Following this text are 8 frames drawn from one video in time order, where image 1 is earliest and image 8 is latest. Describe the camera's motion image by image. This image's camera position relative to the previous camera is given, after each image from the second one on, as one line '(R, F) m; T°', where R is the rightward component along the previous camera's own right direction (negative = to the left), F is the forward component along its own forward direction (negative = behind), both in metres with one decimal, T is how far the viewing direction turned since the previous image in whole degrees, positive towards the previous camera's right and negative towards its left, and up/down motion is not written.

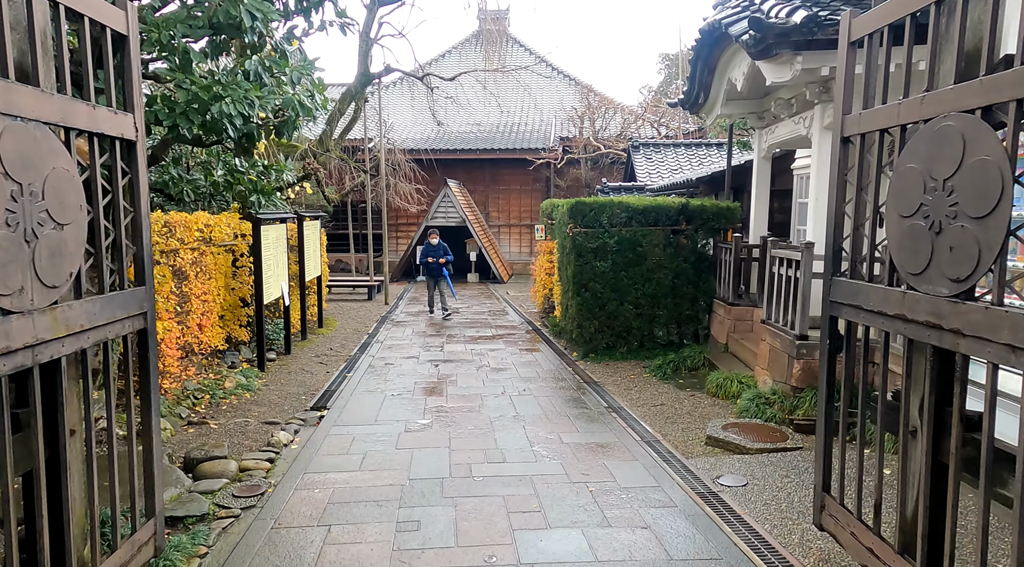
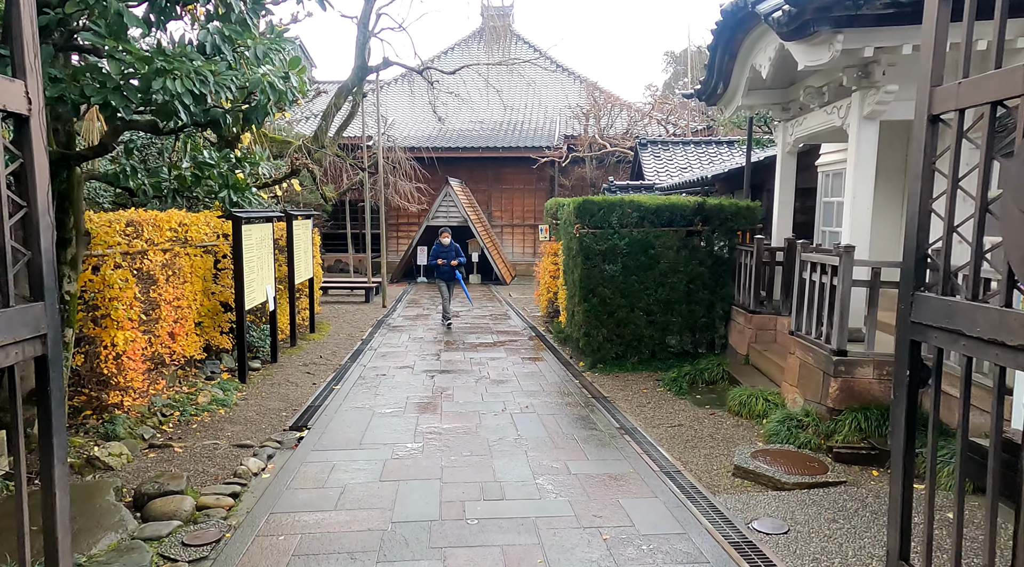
(0.0, +0.6) m; 0°
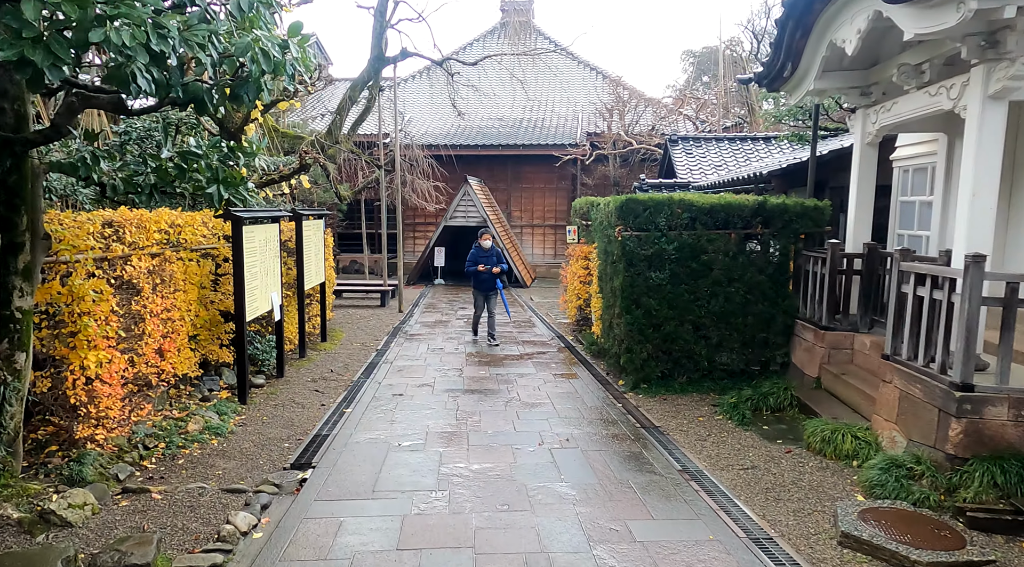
(-0.2, +0.9) m; -1°
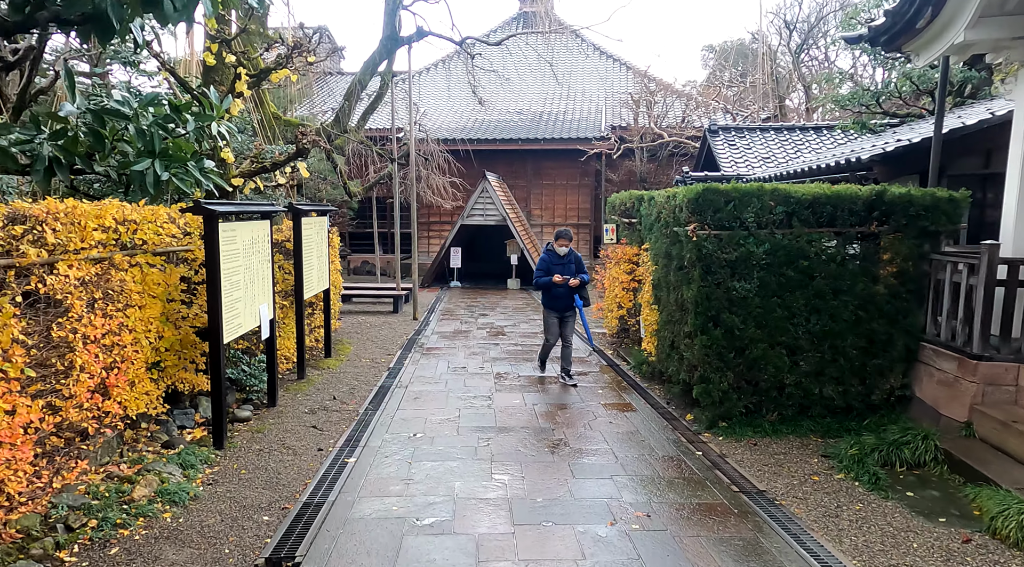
(-0.2, +1.5) m; -1°
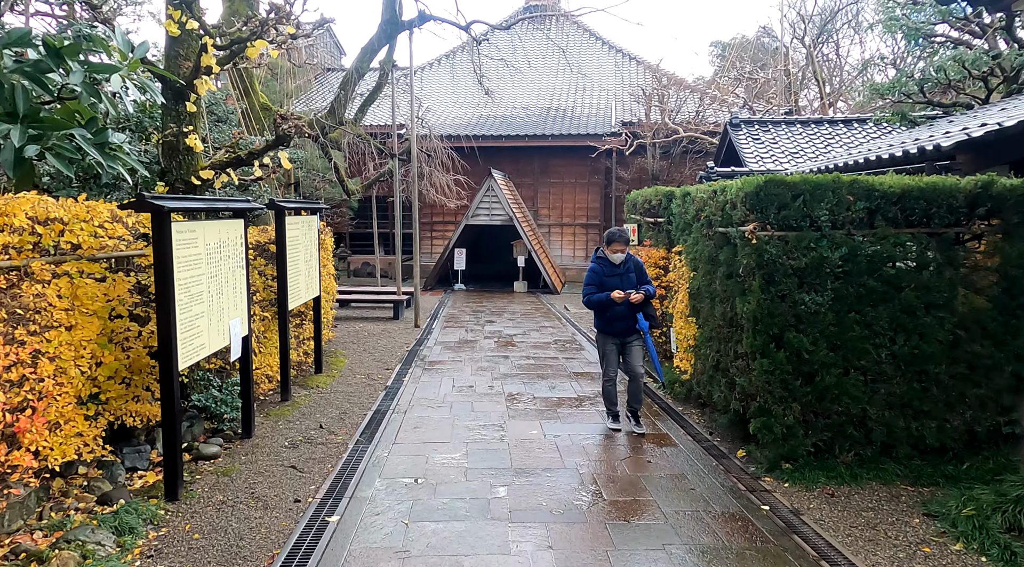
(-0.1, +1.0) m; 0°
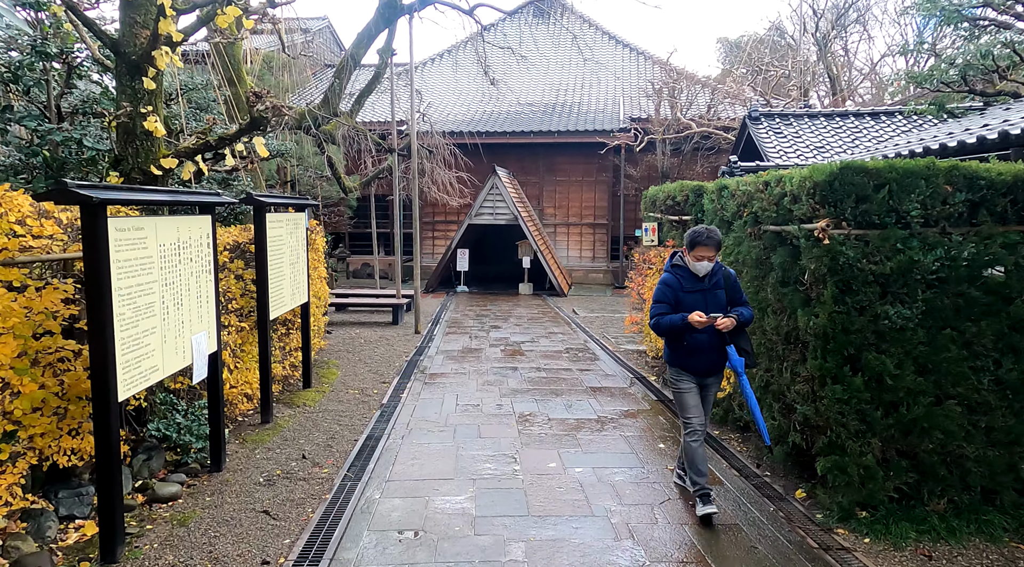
(-0.1, +0.9) m; 0°
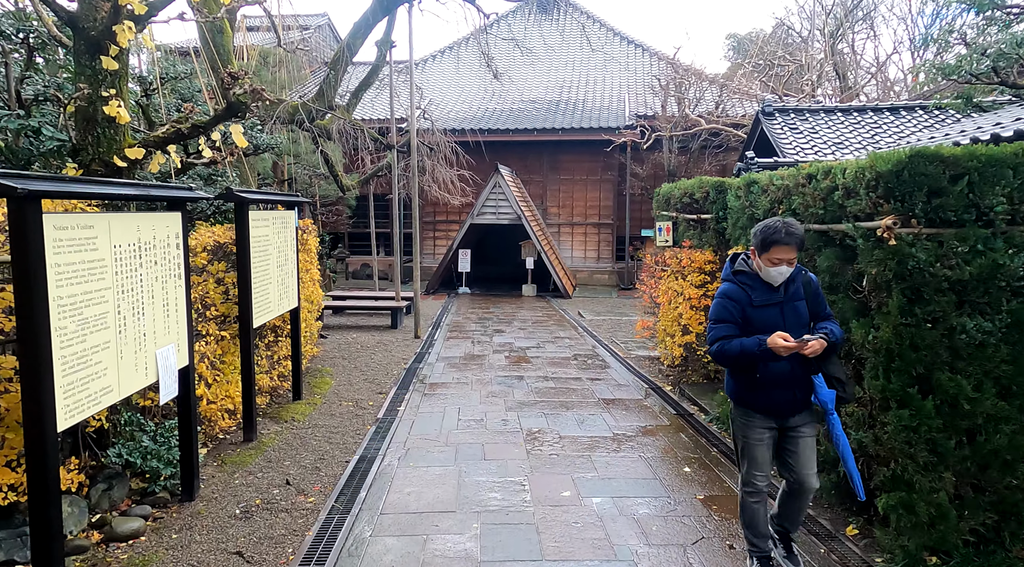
(0.0, +0.6) m; 0°
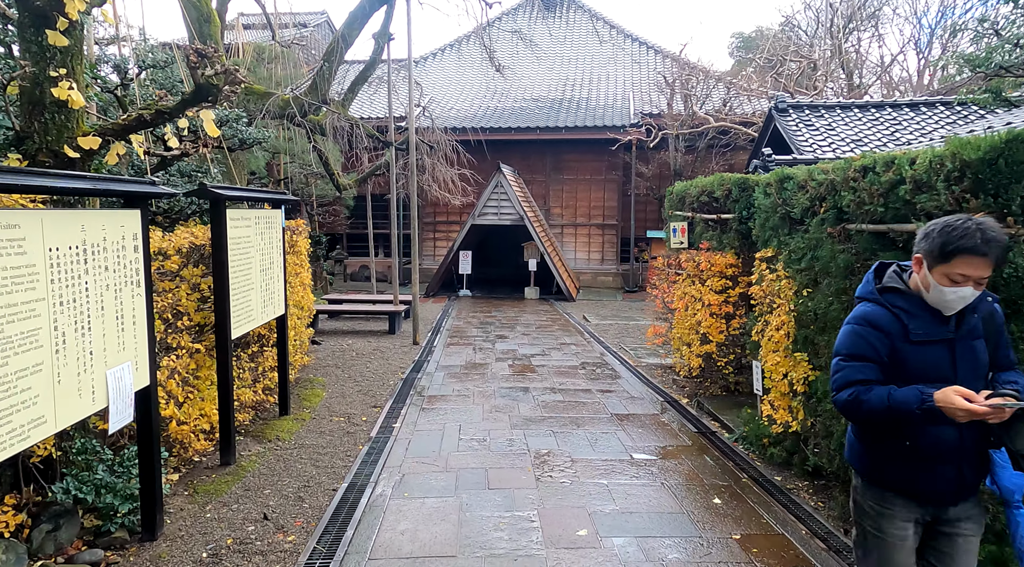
(0.0, +0.6) m; 0°
